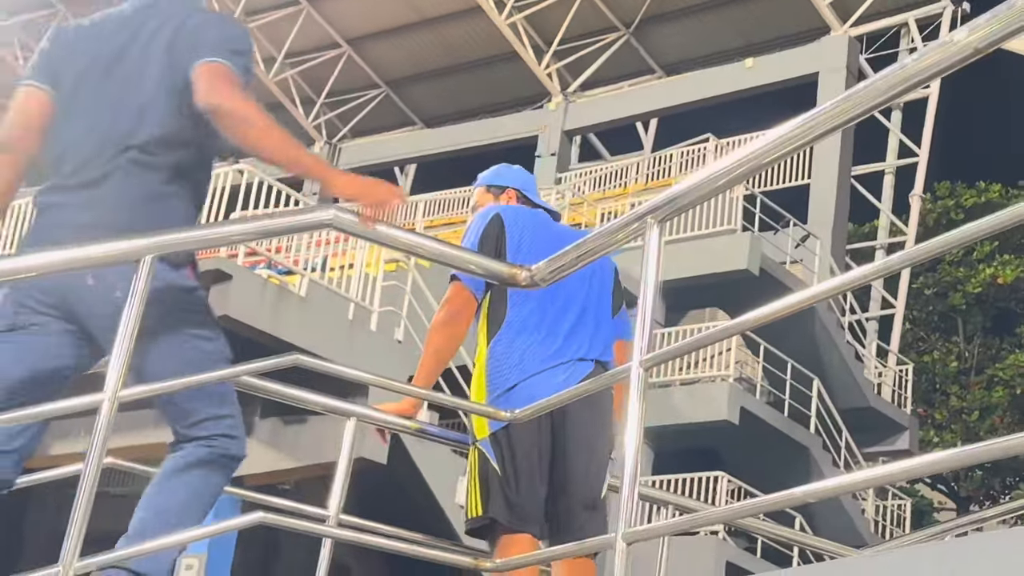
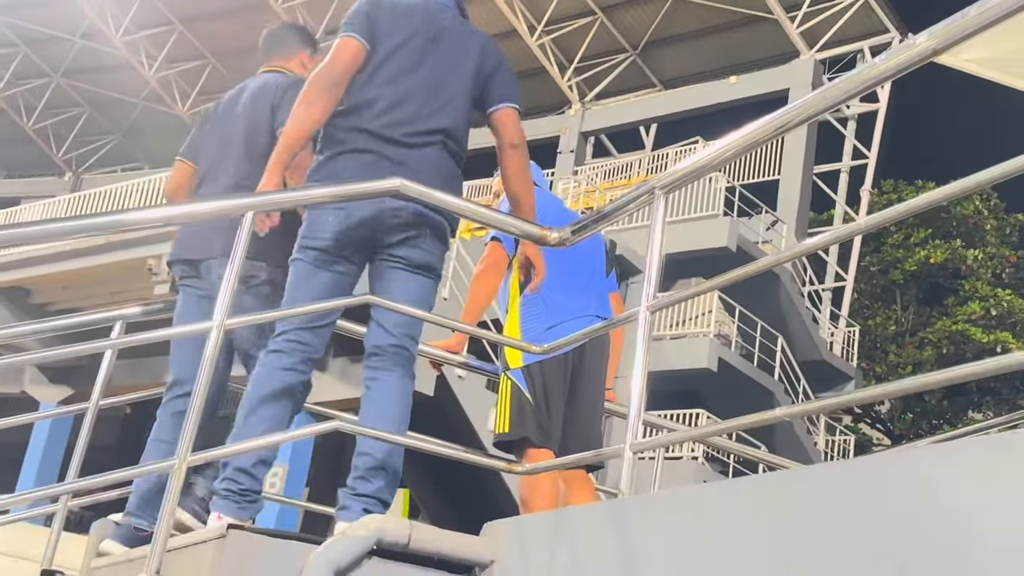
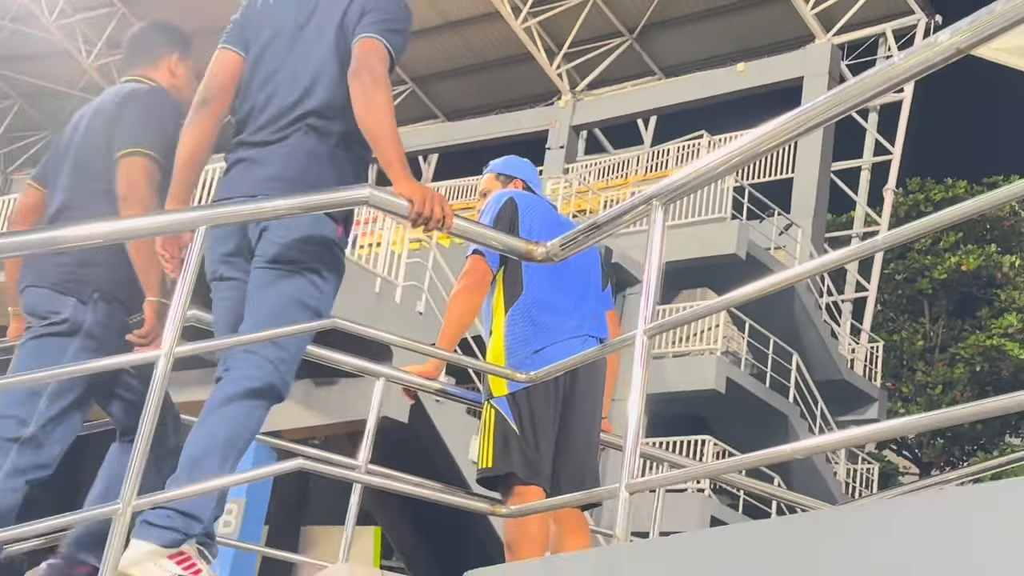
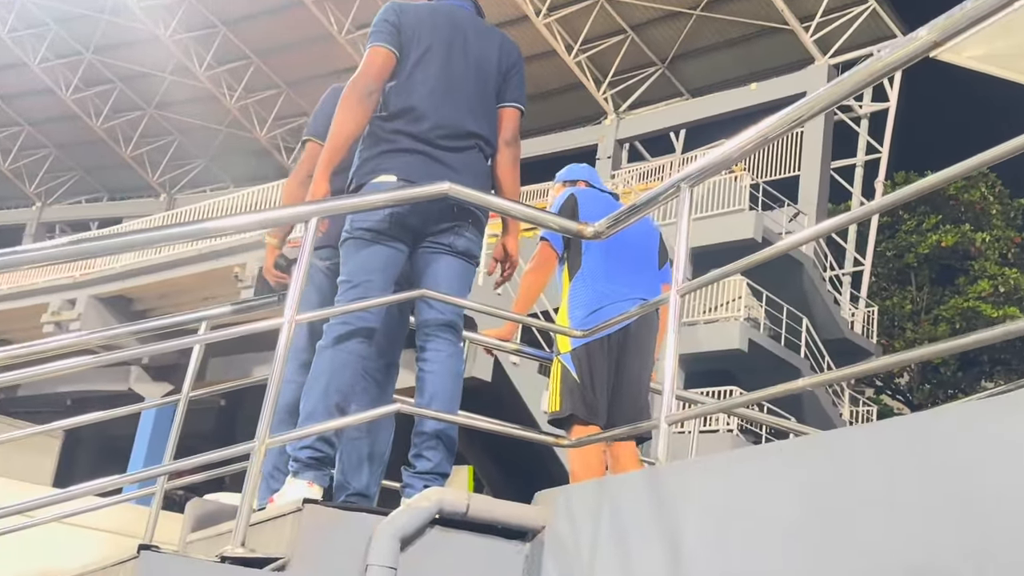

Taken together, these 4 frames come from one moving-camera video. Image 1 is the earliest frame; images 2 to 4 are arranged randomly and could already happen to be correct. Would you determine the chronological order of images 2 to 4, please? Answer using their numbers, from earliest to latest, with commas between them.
3, 2, 4
